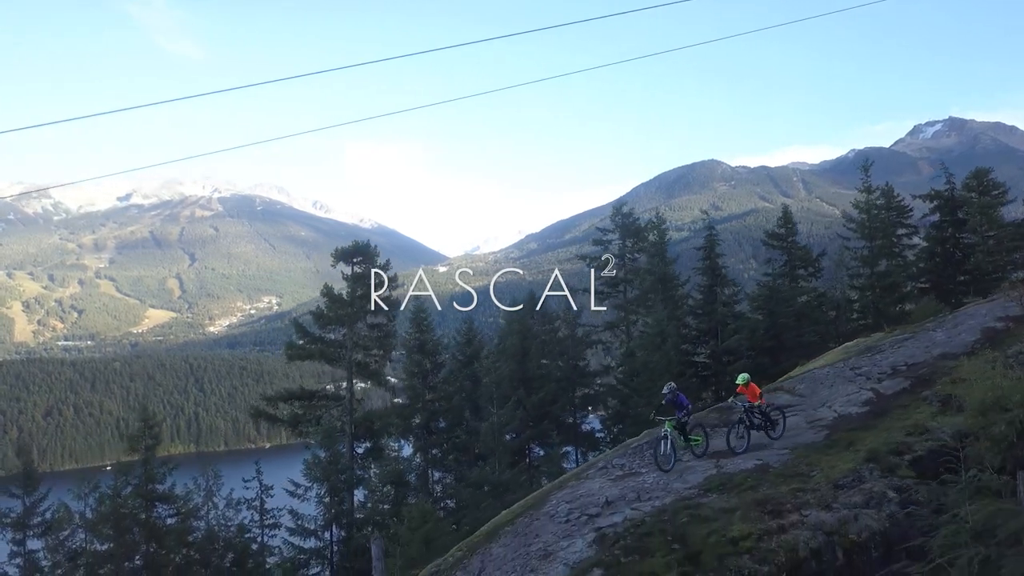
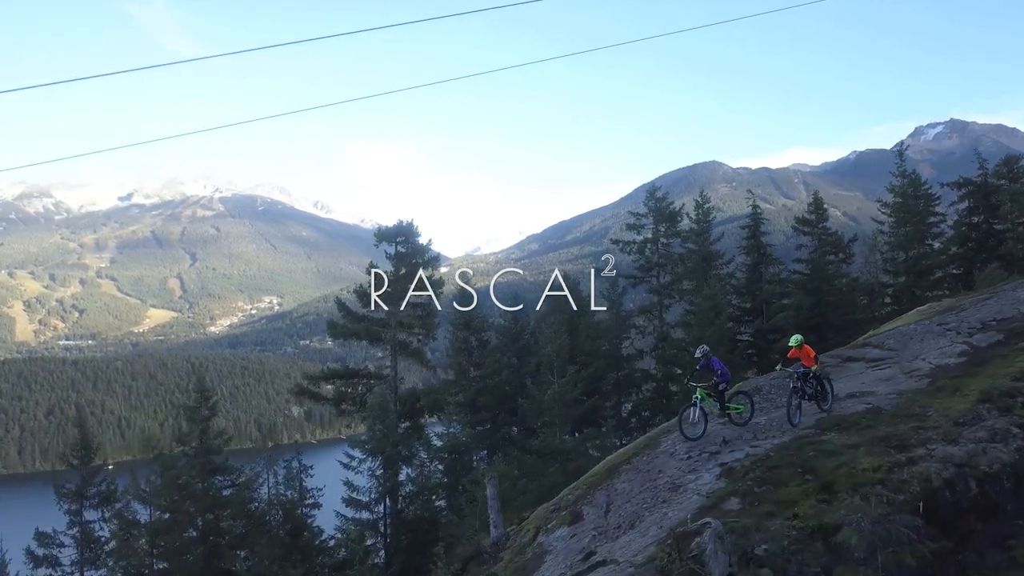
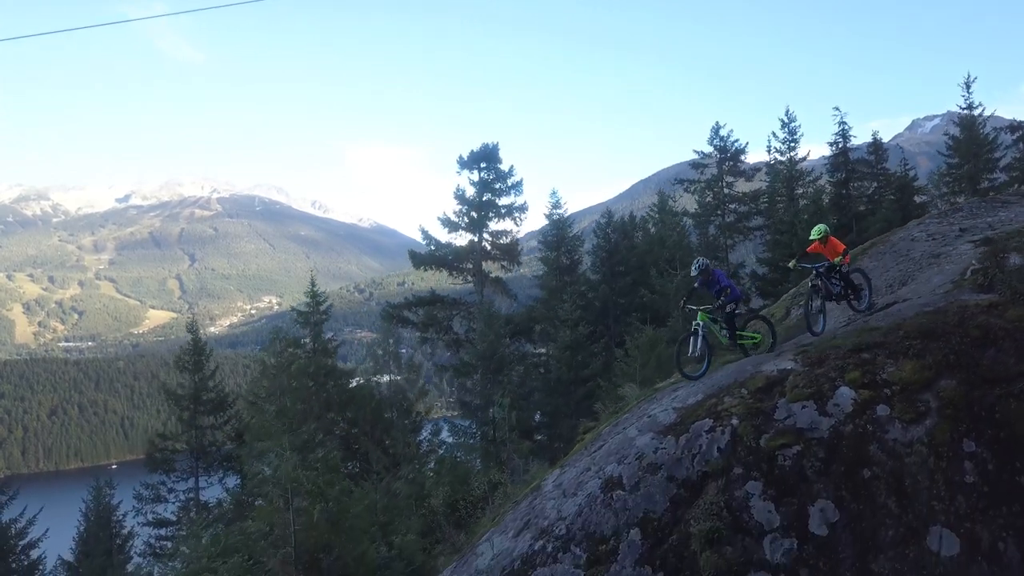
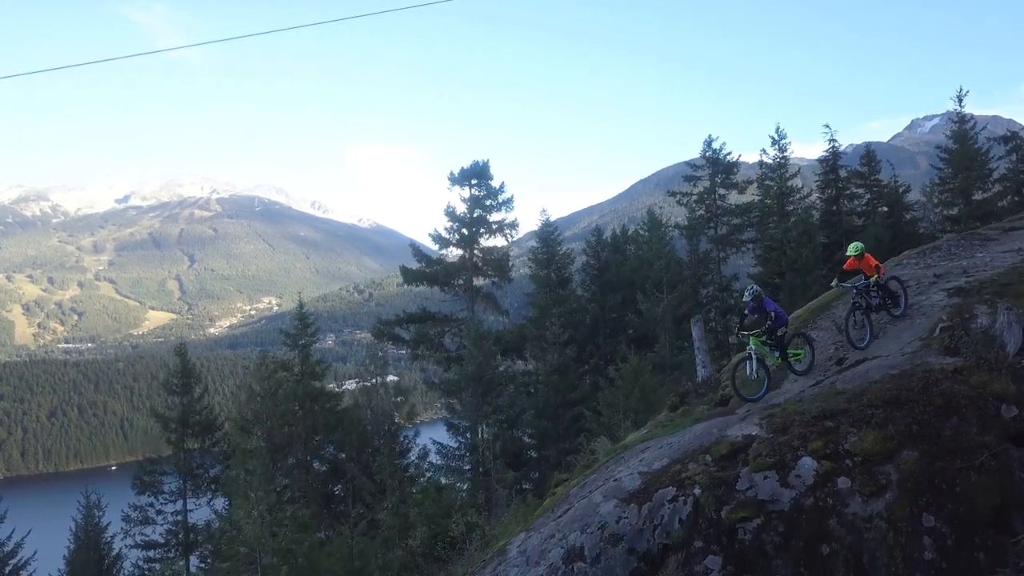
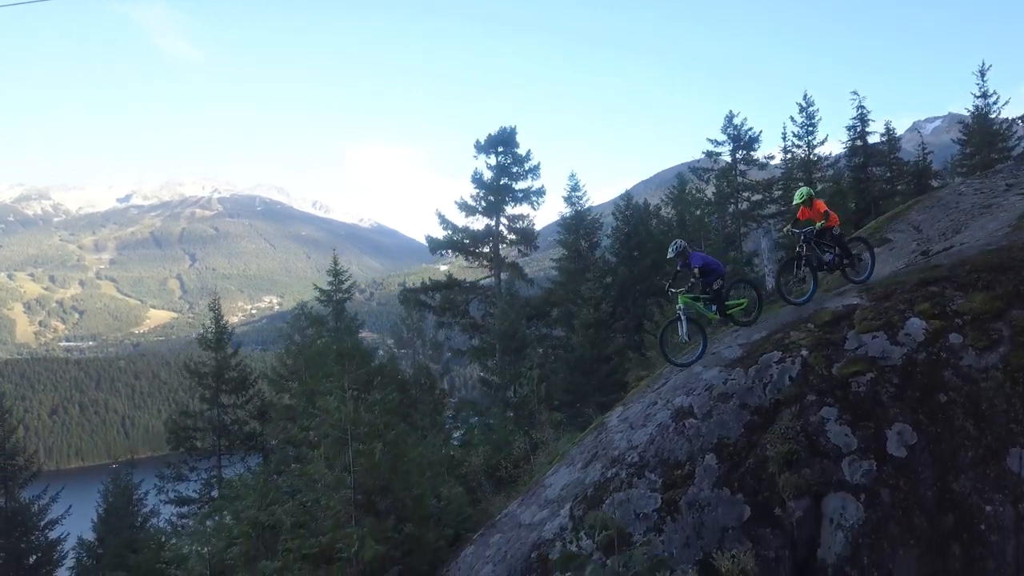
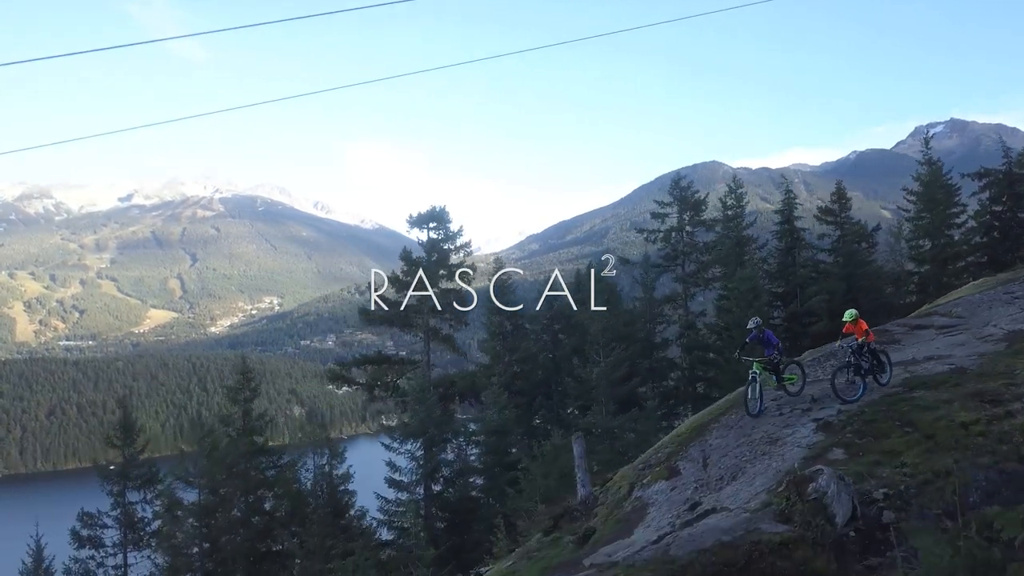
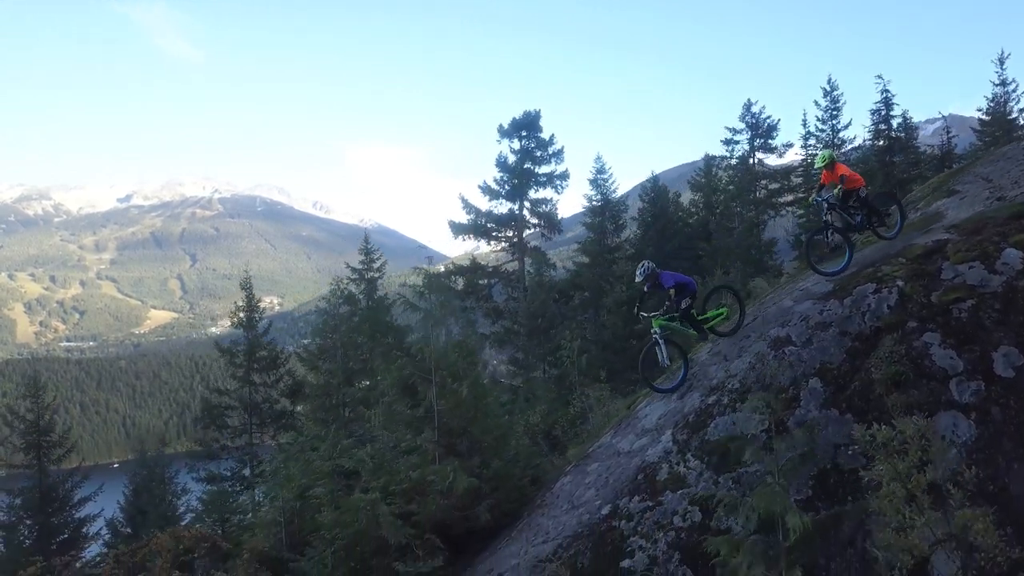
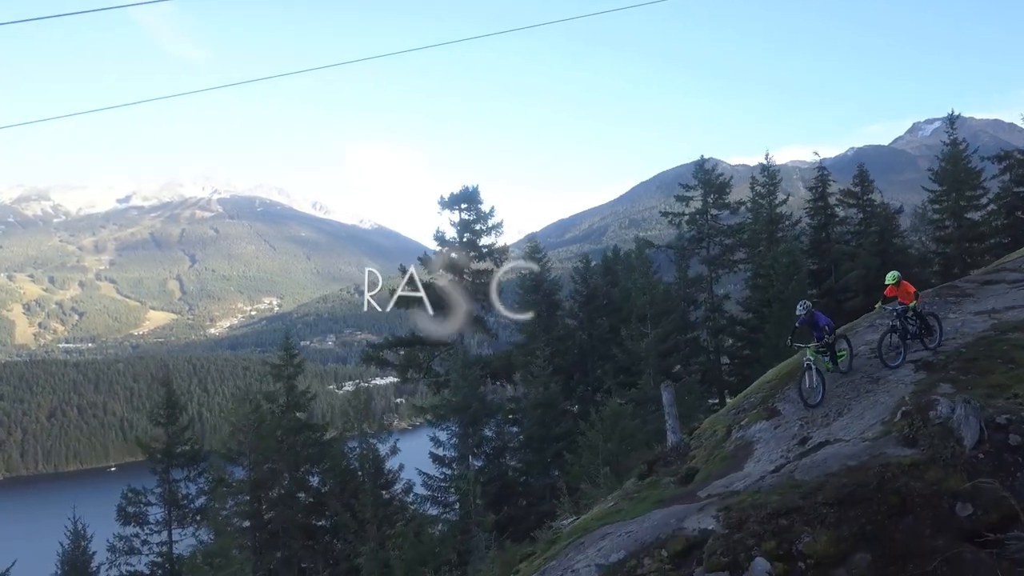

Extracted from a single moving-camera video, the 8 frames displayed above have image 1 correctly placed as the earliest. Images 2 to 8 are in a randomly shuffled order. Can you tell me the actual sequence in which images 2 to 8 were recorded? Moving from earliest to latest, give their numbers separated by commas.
2, 6, 8, 4, 3, 5, 7
